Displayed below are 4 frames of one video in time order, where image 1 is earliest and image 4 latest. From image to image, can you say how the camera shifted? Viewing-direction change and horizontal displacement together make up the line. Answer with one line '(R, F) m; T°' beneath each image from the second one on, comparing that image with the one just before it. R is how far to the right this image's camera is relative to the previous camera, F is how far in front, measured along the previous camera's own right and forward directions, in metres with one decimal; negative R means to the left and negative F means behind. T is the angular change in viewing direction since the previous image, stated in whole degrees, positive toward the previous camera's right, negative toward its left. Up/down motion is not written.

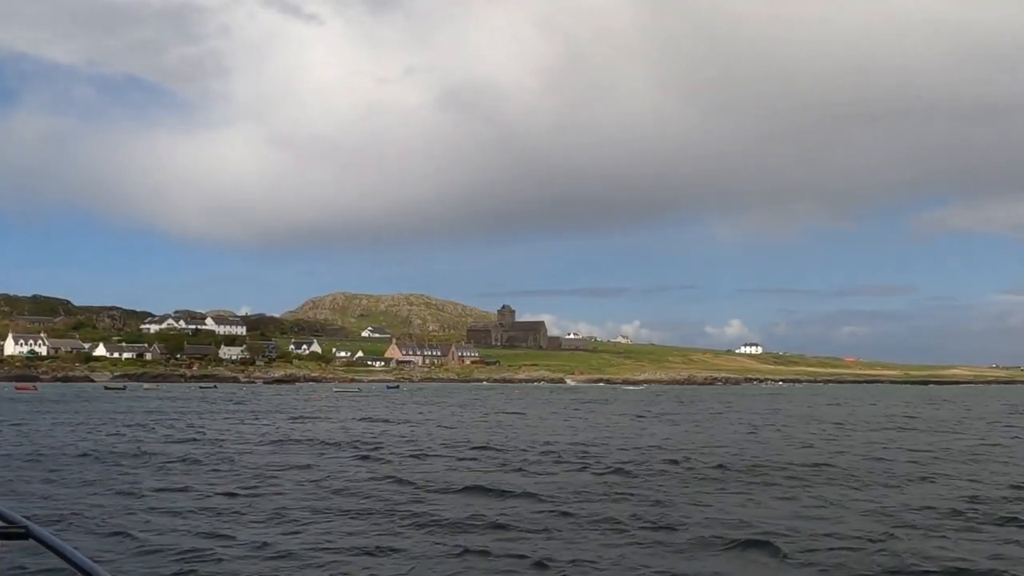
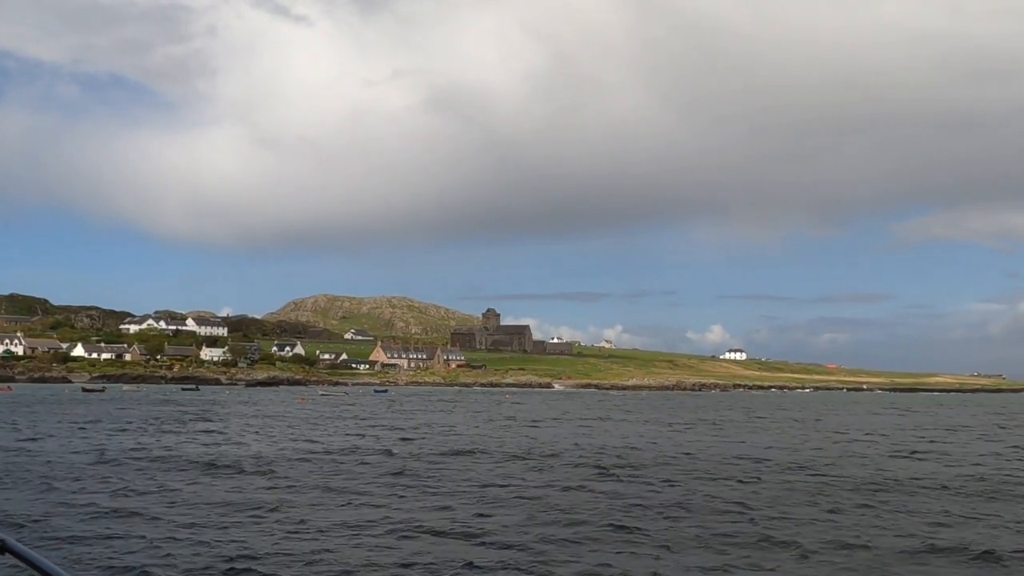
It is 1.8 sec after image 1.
(-0.4, +0.9) m; +1°
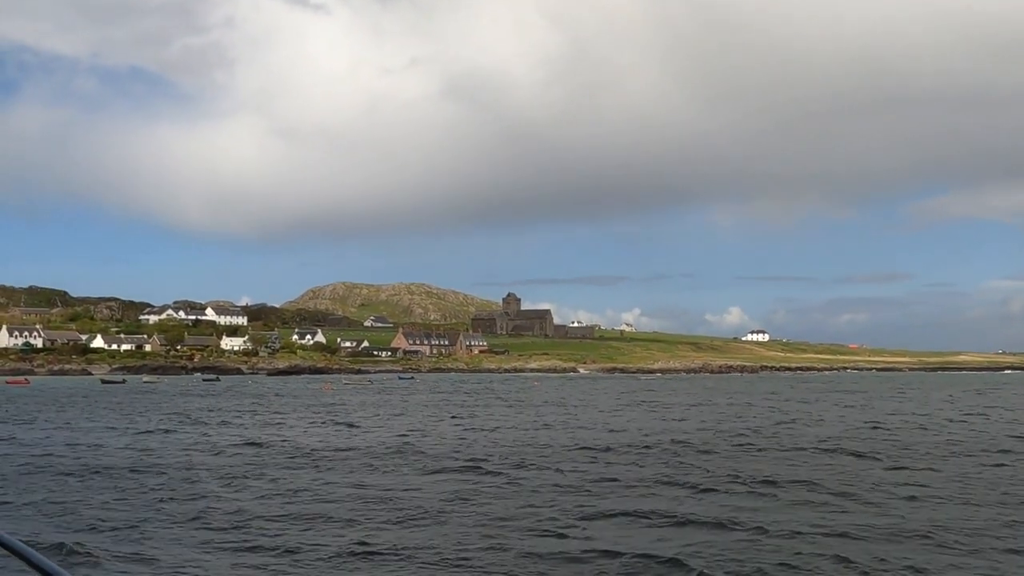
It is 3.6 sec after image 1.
(-0.4, +1.6) m; -1°
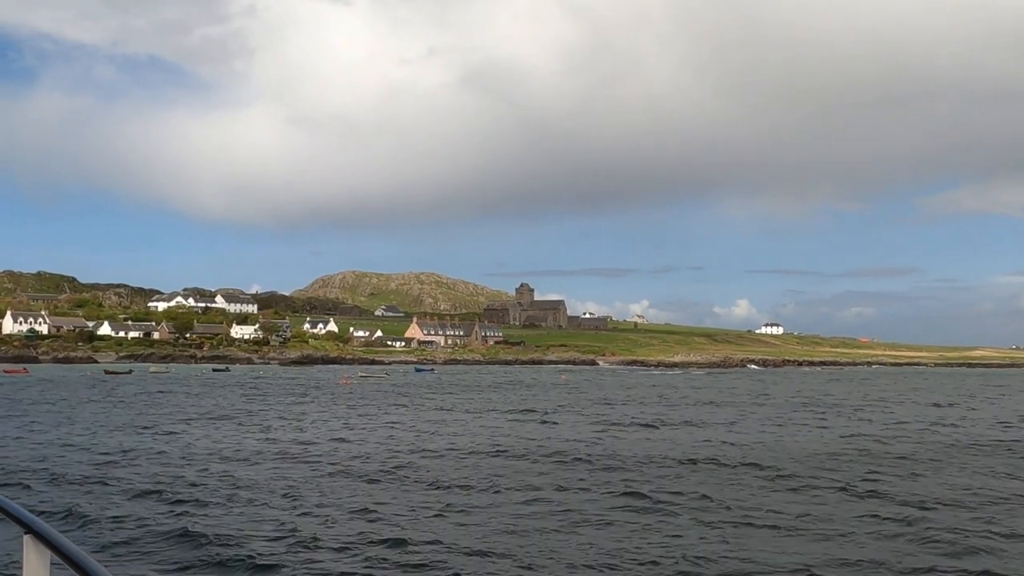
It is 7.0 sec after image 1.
(-0.6, +2.3) m; -1°
